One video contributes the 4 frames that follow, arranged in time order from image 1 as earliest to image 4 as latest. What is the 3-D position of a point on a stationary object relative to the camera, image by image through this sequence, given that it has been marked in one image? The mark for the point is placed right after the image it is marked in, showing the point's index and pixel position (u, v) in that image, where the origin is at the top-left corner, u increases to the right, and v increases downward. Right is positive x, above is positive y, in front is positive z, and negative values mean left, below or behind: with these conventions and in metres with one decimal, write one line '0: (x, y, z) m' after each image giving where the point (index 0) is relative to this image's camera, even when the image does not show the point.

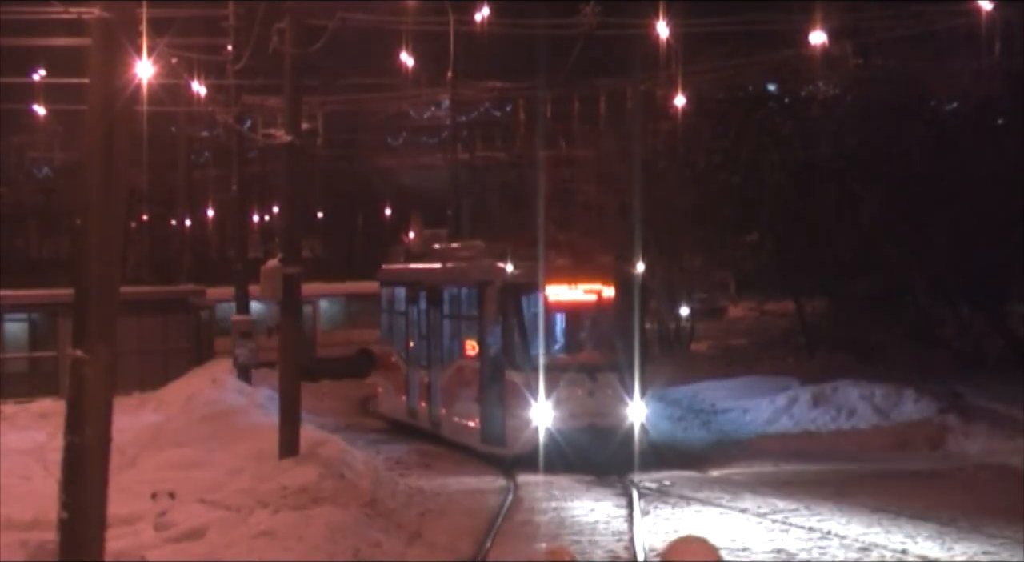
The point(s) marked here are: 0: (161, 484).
0: (-4.4, -2.6, +17.0) m
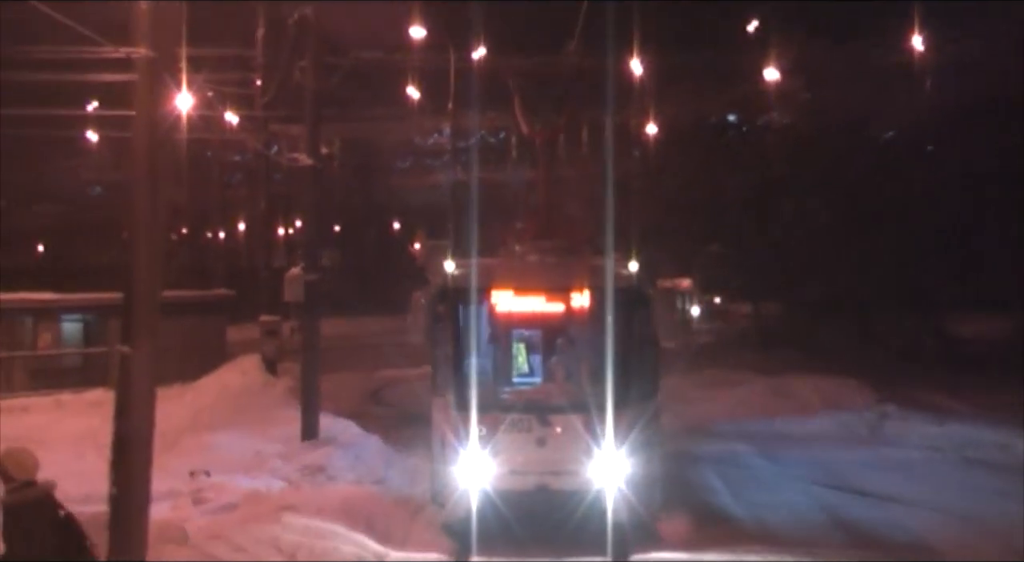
0: (-4.6, -2.7, +20.2) m
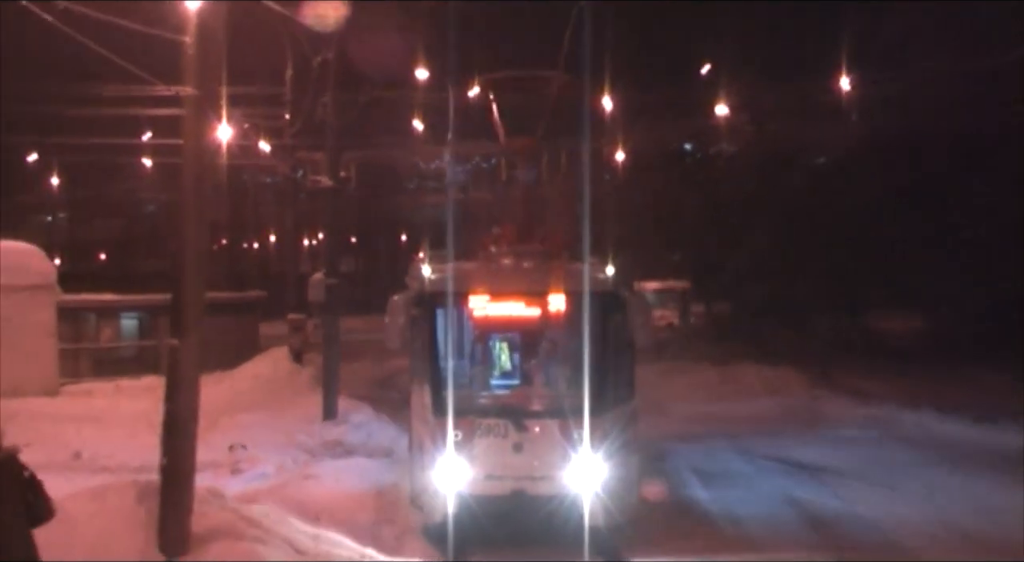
0: (-4.9, -2.8, +24.7) m
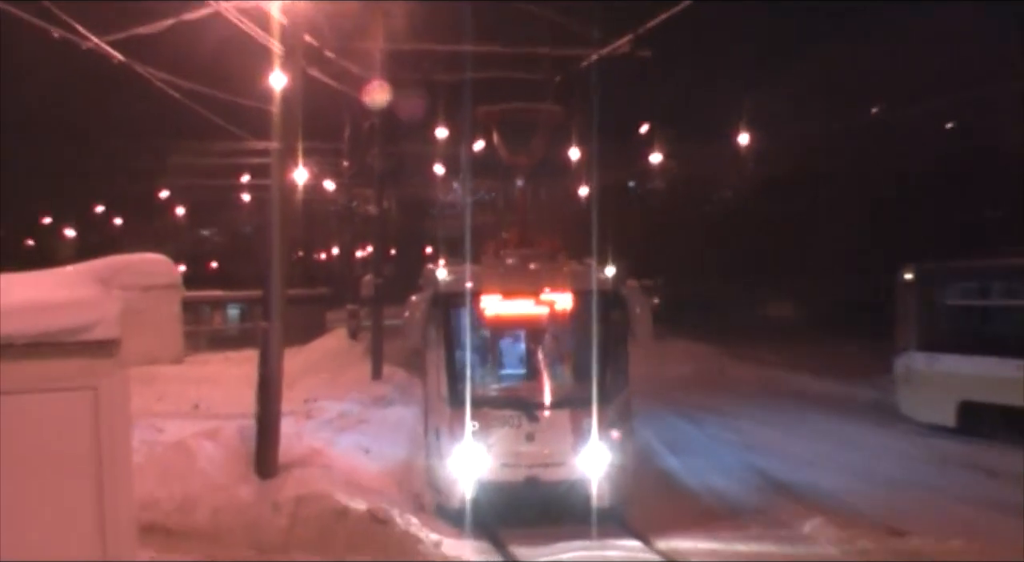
0: (-5.1, -2.8, +36.4) m
